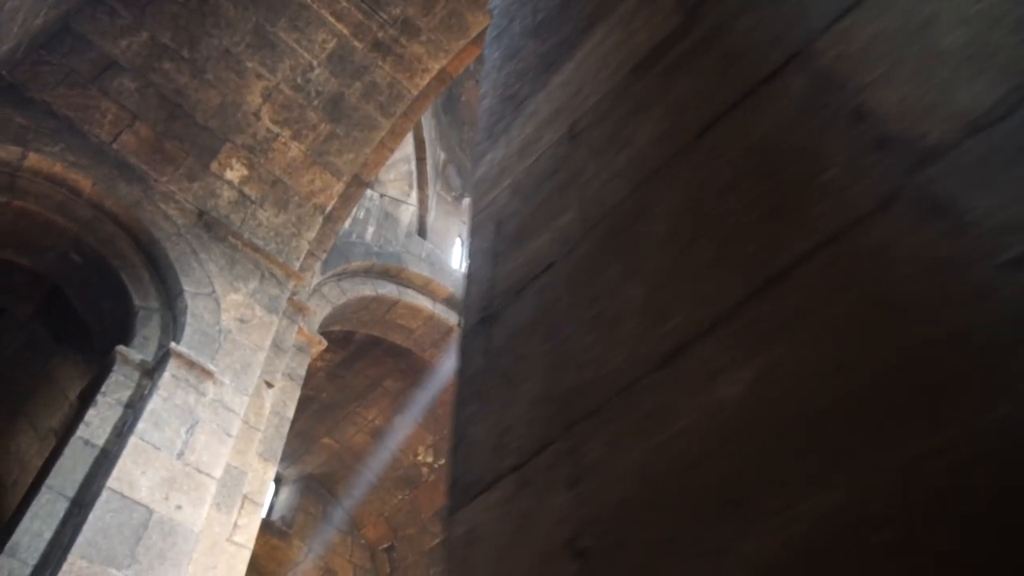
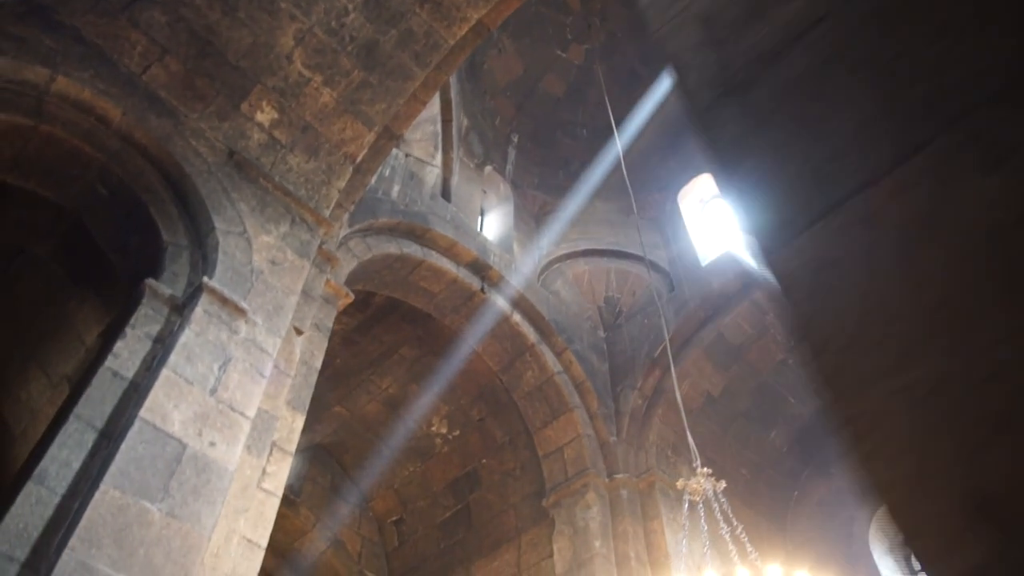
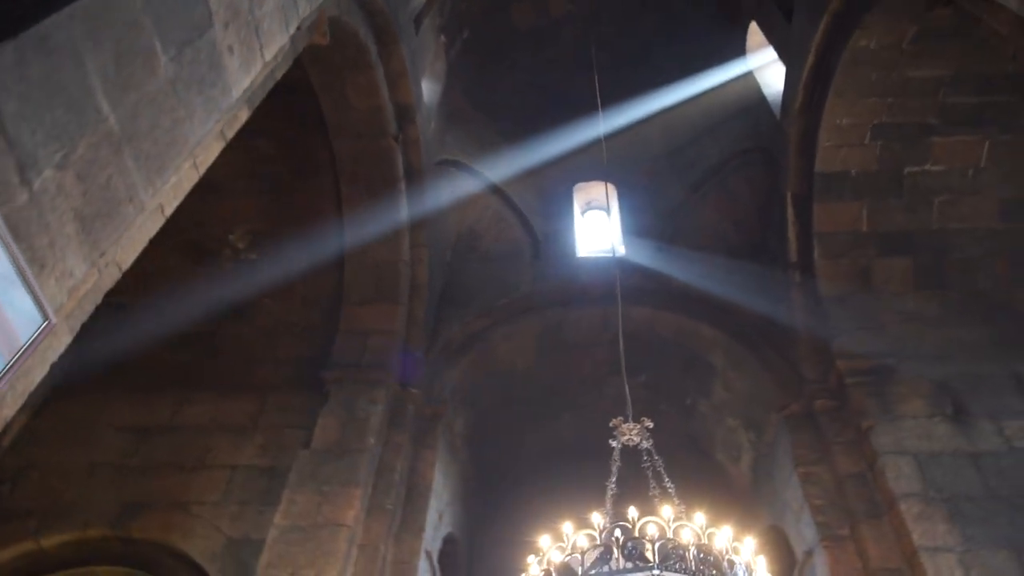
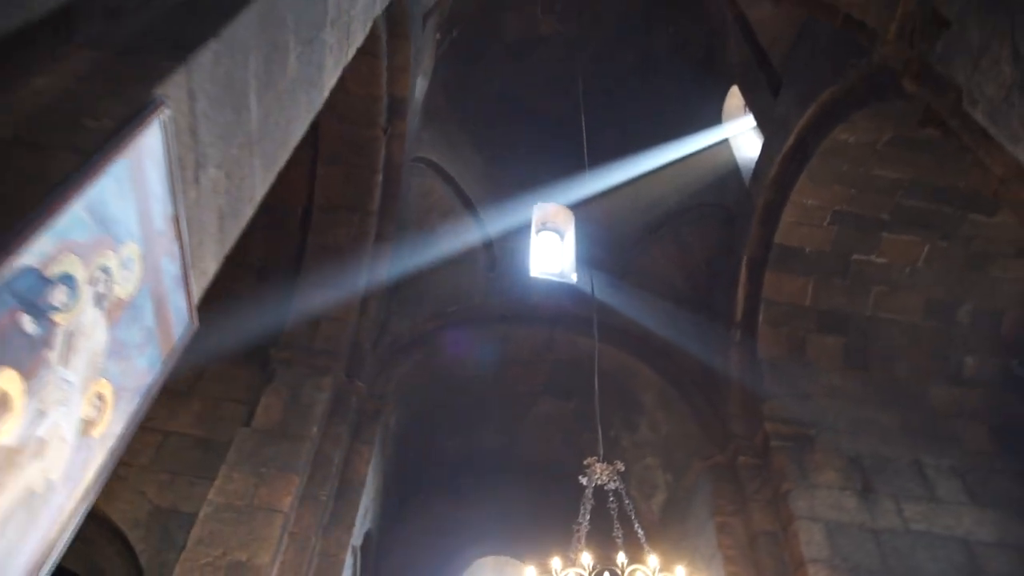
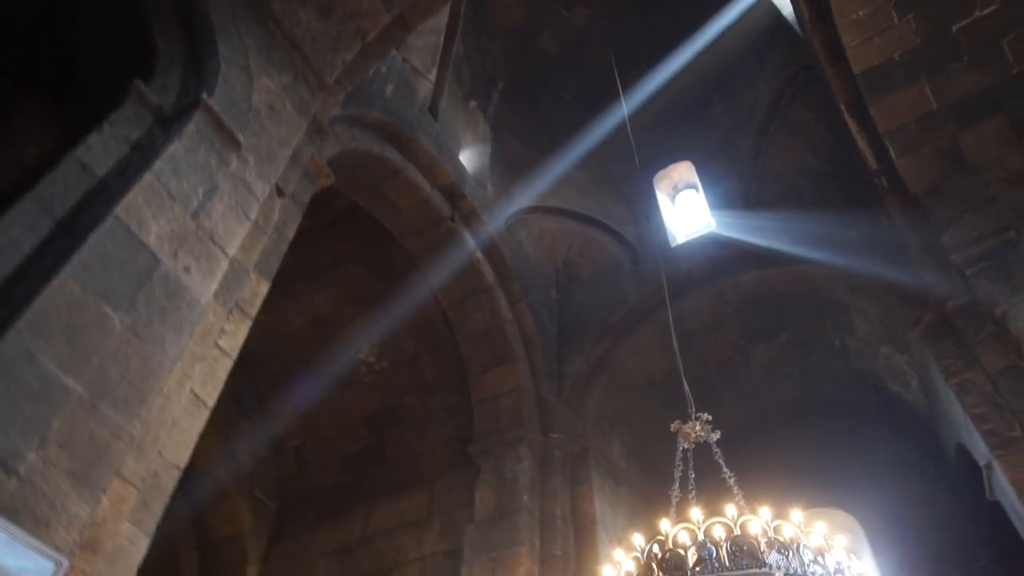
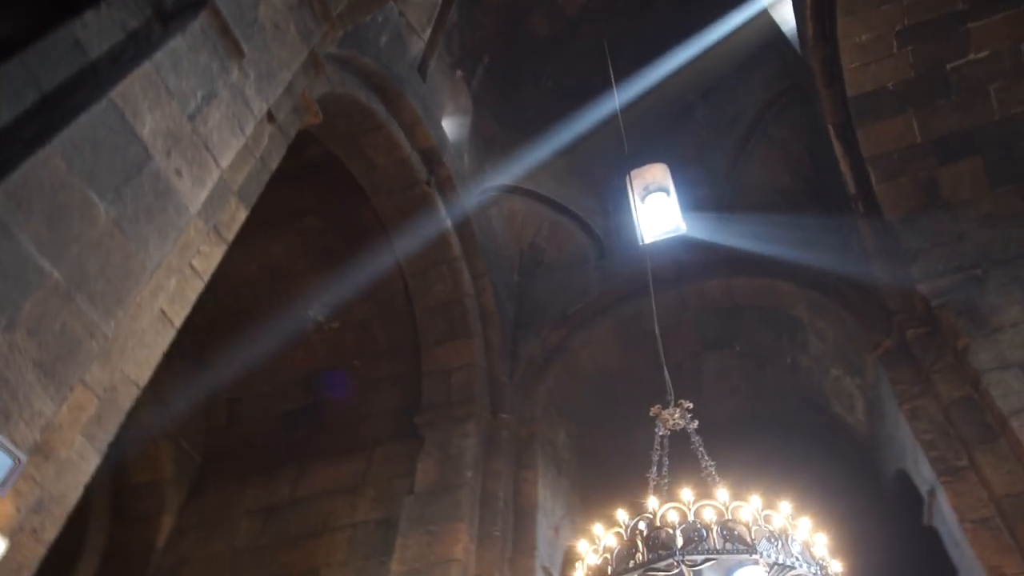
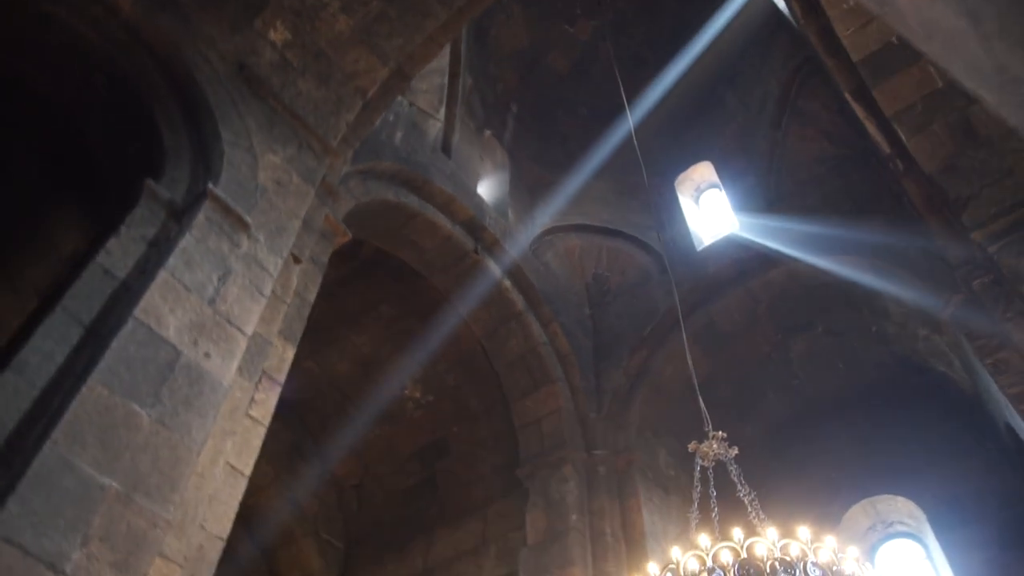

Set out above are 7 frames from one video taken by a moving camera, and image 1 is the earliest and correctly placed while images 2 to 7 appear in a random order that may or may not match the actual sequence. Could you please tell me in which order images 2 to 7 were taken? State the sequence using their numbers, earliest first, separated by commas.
2, 7, 5, 6, 3, 4
